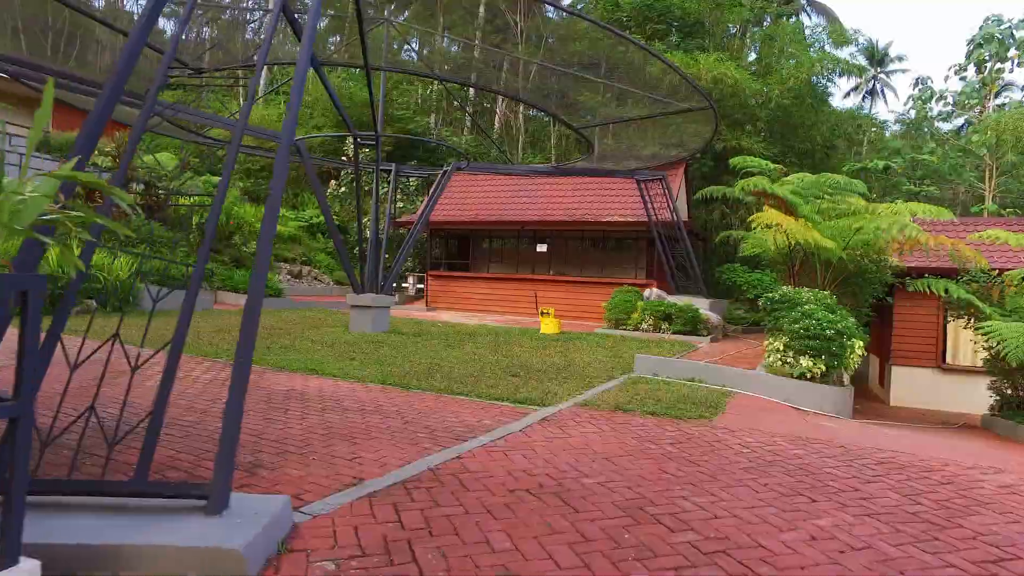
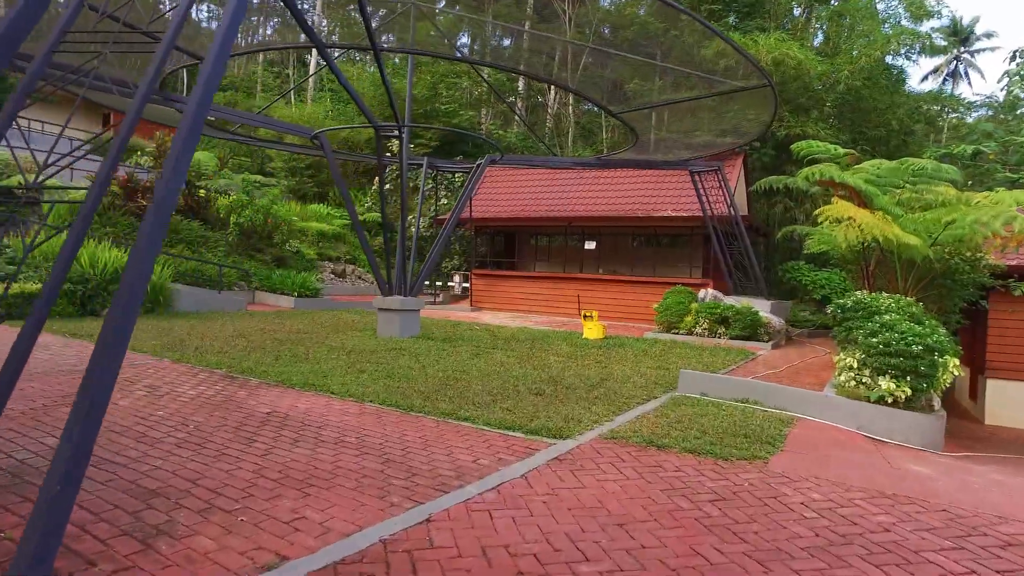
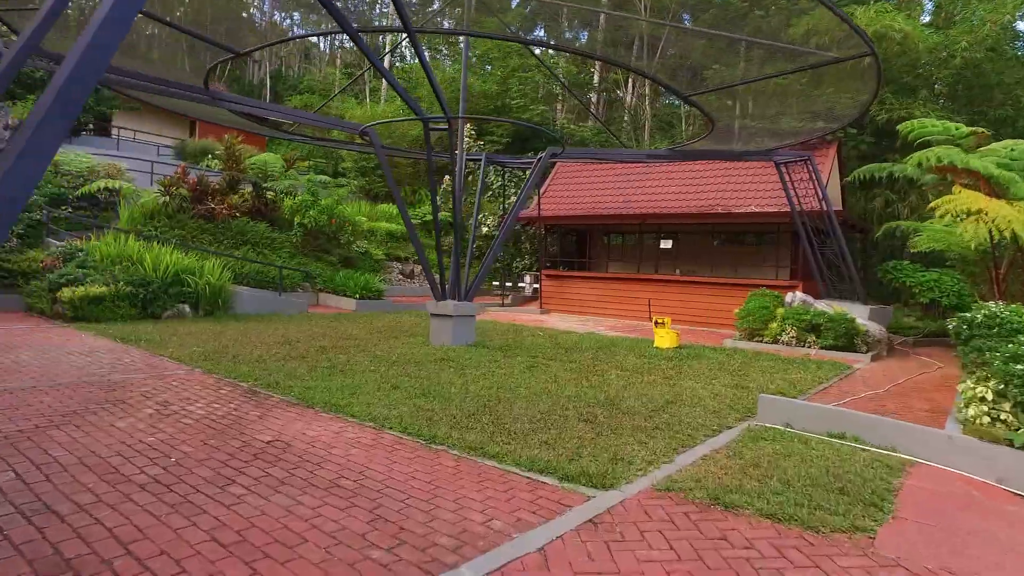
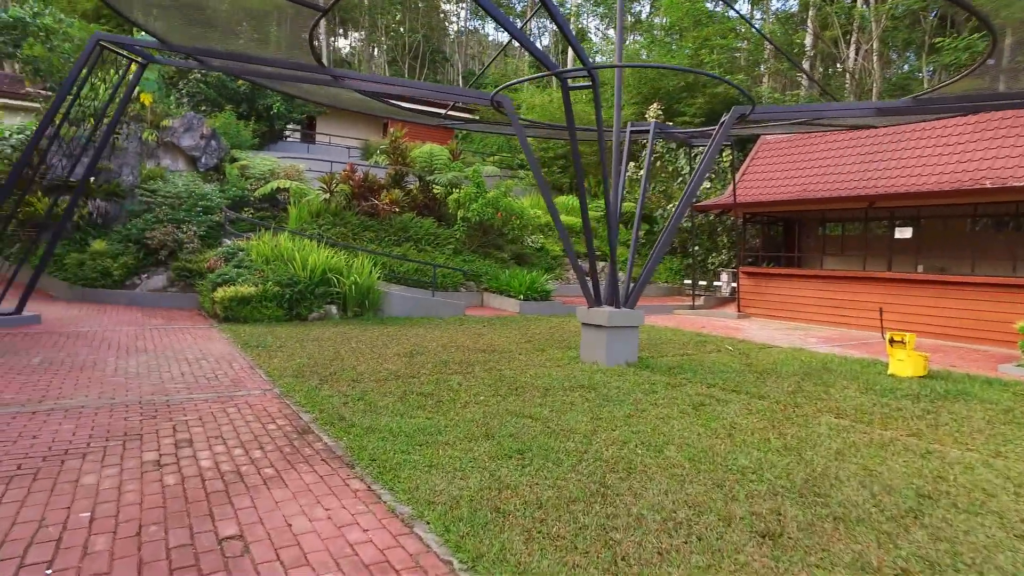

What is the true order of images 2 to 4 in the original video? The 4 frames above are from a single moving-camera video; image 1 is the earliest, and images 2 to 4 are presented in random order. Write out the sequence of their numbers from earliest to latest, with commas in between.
2, 3, 4
